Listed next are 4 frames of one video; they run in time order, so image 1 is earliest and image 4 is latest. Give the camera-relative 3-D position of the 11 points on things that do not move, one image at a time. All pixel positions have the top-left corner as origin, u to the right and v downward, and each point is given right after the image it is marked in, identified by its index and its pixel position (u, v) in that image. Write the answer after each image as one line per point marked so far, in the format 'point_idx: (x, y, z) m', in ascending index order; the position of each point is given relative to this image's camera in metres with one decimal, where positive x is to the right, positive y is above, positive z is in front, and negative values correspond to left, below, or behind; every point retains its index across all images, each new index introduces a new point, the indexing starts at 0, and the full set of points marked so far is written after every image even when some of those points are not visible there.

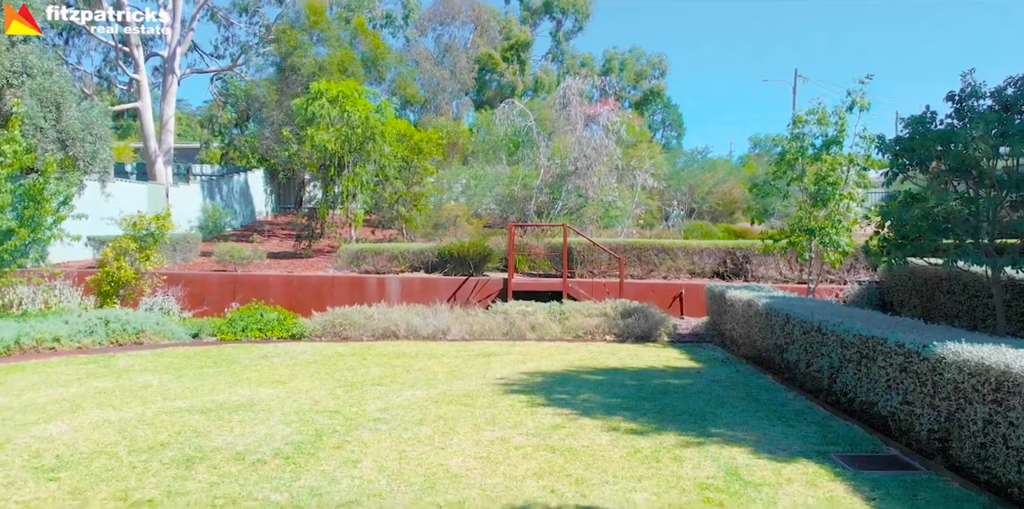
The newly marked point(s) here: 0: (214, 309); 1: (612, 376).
0: (-4.5, -0.8, +11.0) m
1: (+1.0, -1.2, +7.0) m
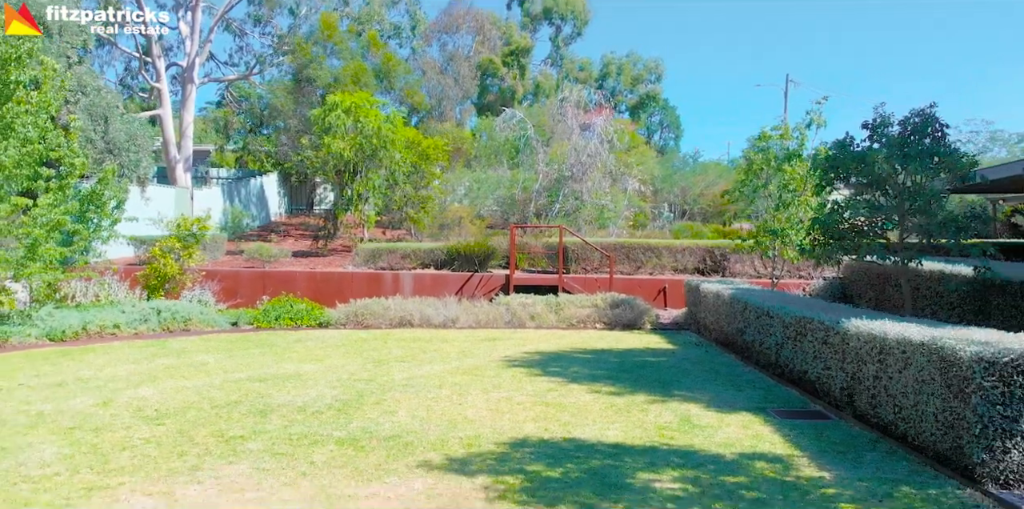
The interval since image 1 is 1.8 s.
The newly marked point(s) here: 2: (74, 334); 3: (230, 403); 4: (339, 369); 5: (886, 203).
0: (-4.5, -0.8, +12.2) m
1: (+1.0, -1.2, +8.2) m
2: (-5.7, -1.0, +9.3) m
3: (-2.4, -1.2, +6.0) m
4: (-1.8, -1.2, +7.5) m
5: (+3.3, +0.4, +6.3) m
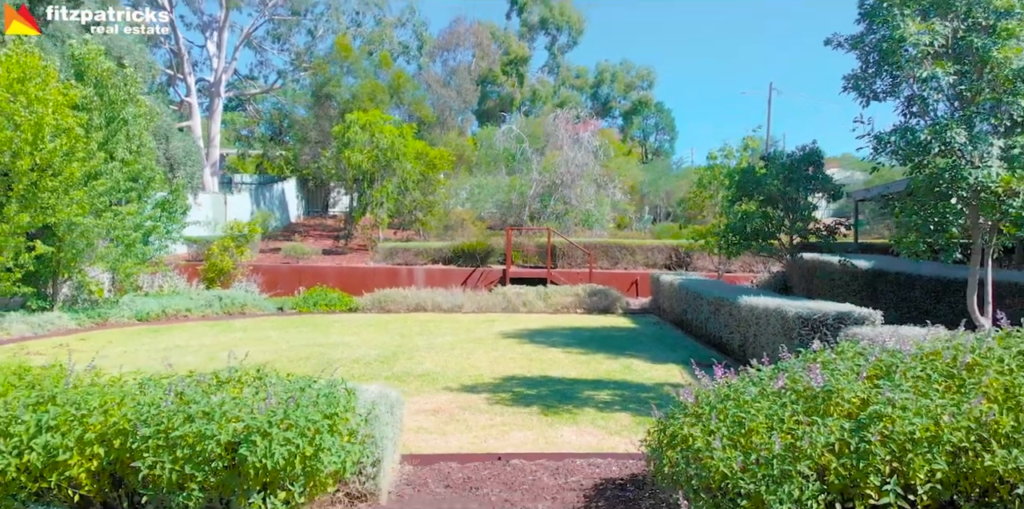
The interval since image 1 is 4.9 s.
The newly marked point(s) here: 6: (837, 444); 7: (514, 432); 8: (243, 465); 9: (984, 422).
0: (-4.6, -0.7, +14.5) m
1: (+0.9, -1.1, +10.5) m
2: (-5.8, -1.0, +11.6) m
3: (-2.4, -1.2, +8.3) m
4: (-1.9, -1.2, +9.8) m
5: (+3.2, +0.5, +8.6) m
6: (+1.5, -0.9, +3.4) m
7: (0.0, -1.3, +5.3) m
8: (-1.3, -1.0, +3.4) m
9: (+2.2, -0.8, +3.4) m
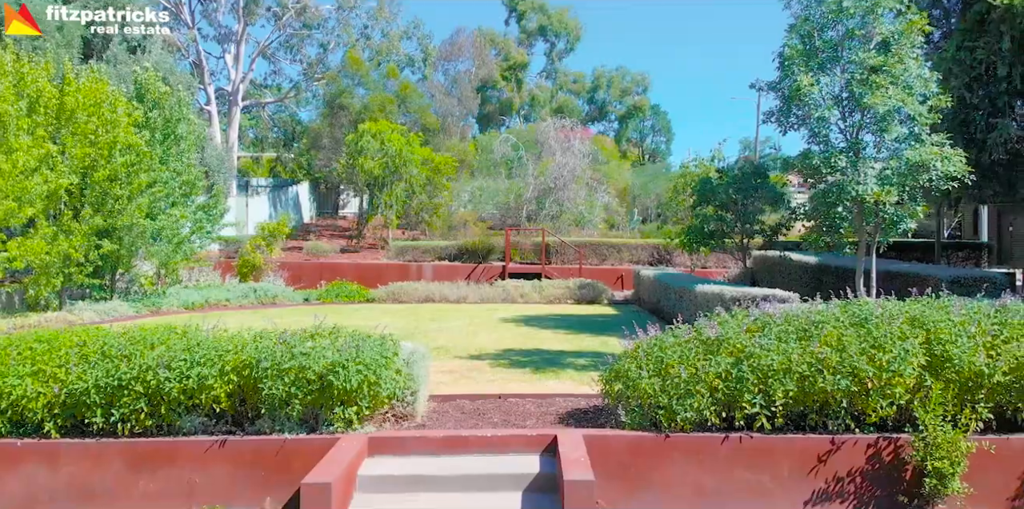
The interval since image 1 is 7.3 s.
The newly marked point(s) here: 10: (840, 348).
0: (-4.6, -0.7, +16.3) m
1: (+0.9, -1.1, +12.3) m
2: (-5.8, -0.9, +13.3) m
3: (-2.5, -1.2, +10.0) m
4: (-1.9, -1.1, +11.6) m
5: (+3.2, +0.5, +10.3) m
6: (+1.5, -0.8, +5.1) m
7: (0.0, -1.3, +7.0) m
8: (-1.3, -0.9, +5.1) m
9: (+2.2, -0.7, +5.1) m
10: (+2.4, -0.7, +5.2) m
